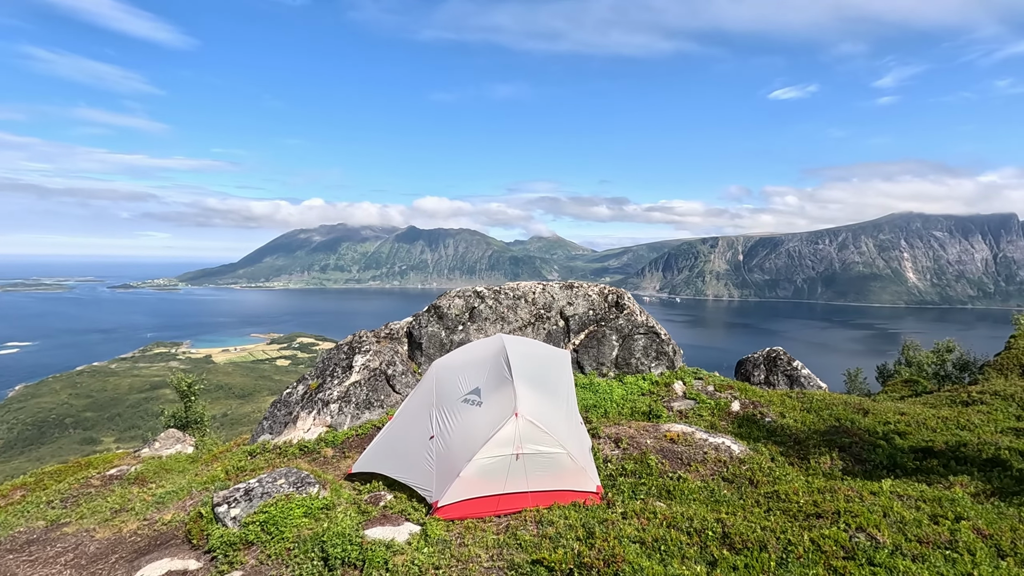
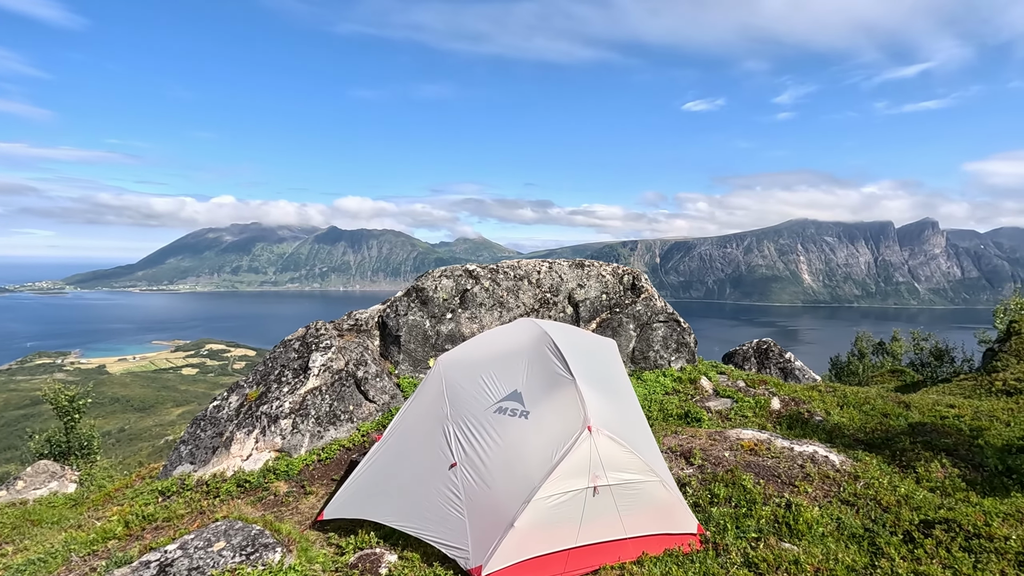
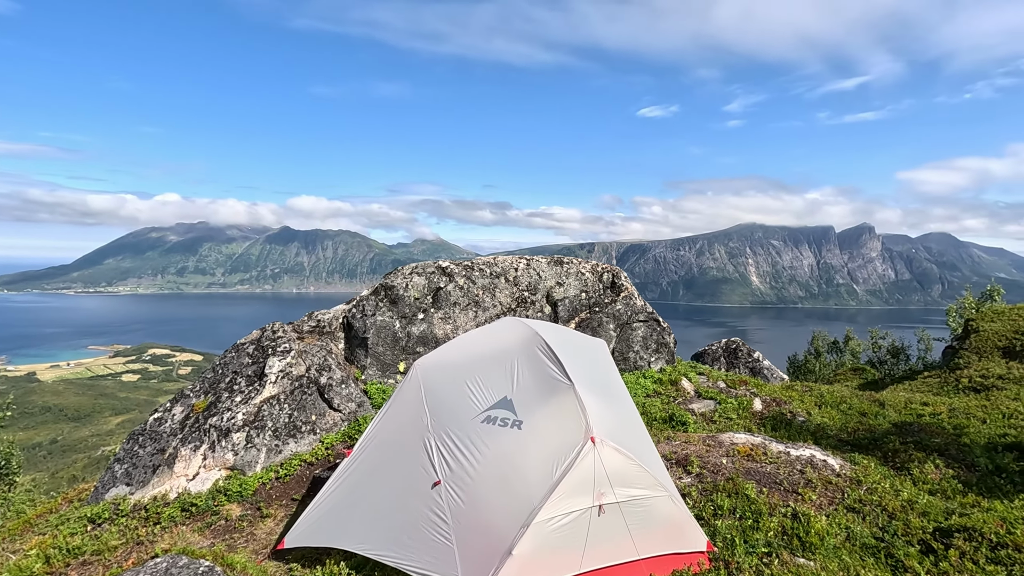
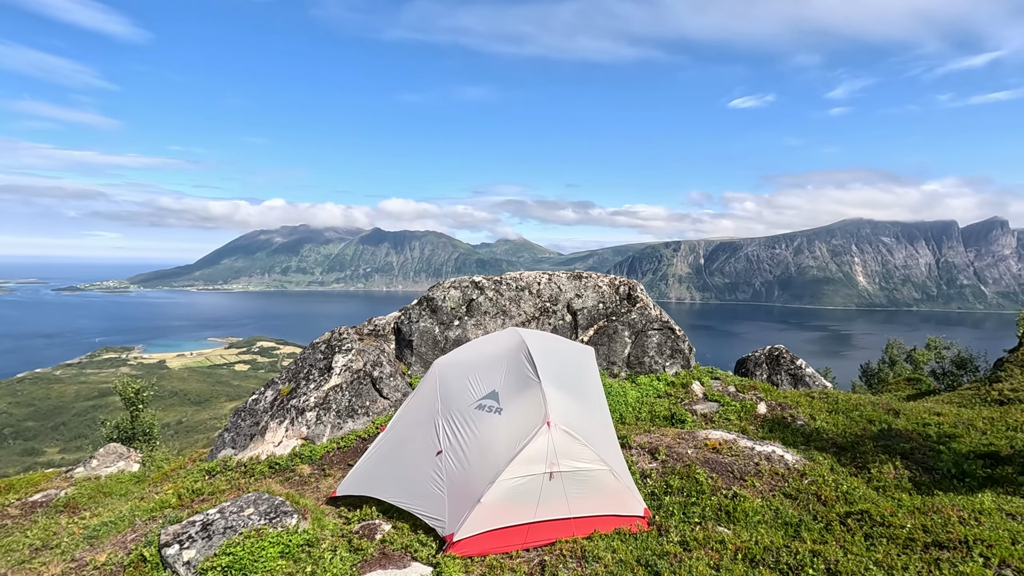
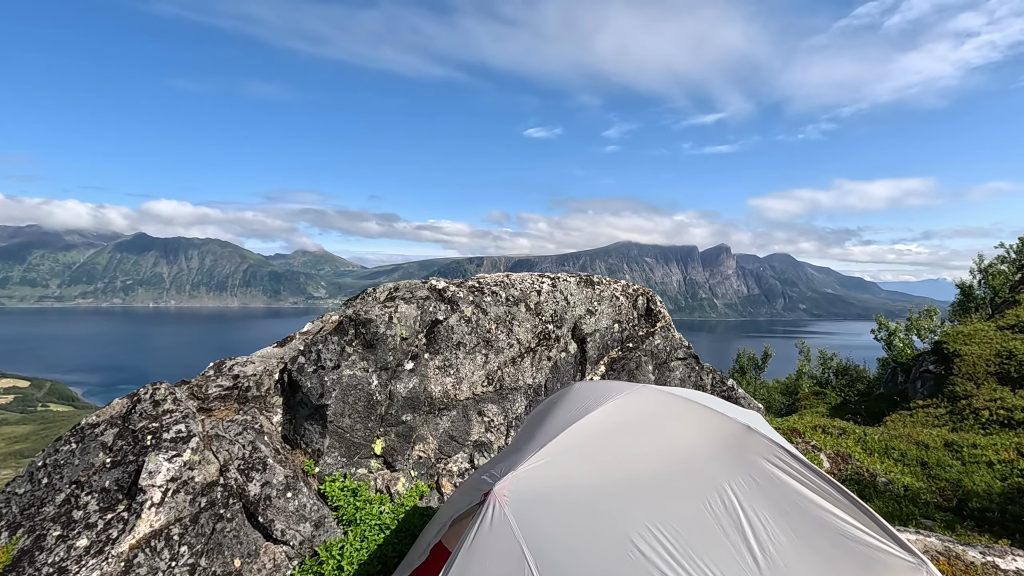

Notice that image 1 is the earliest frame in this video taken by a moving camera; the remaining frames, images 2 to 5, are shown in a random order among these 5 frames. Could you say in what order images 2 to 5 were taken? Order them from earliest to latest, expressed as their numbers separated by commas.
4, 2, 3, 5
